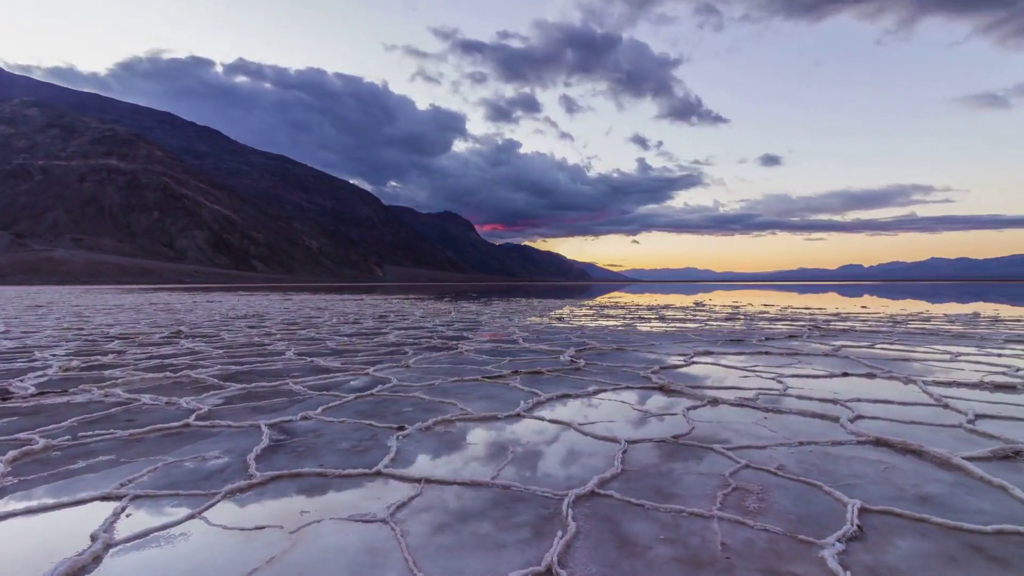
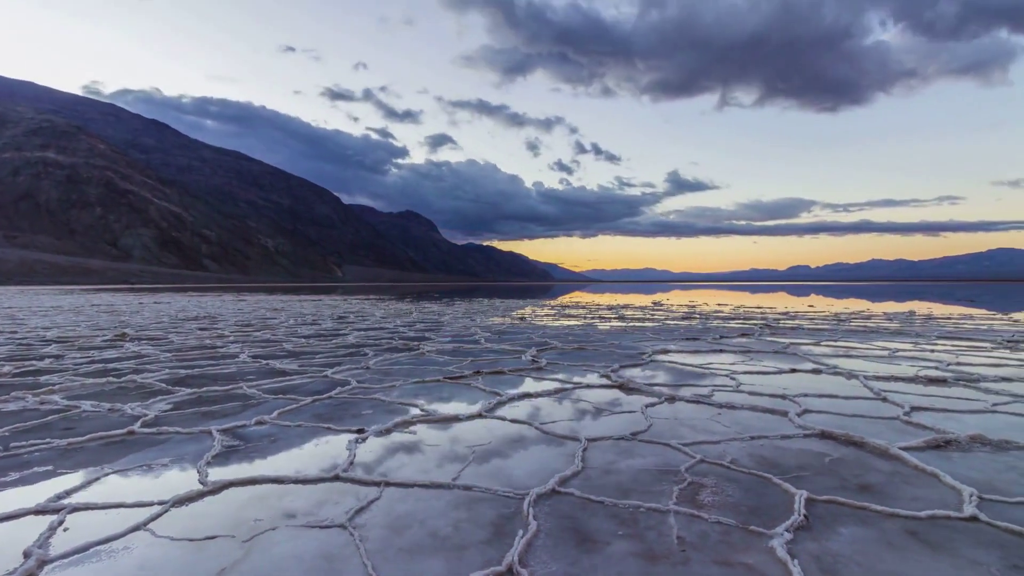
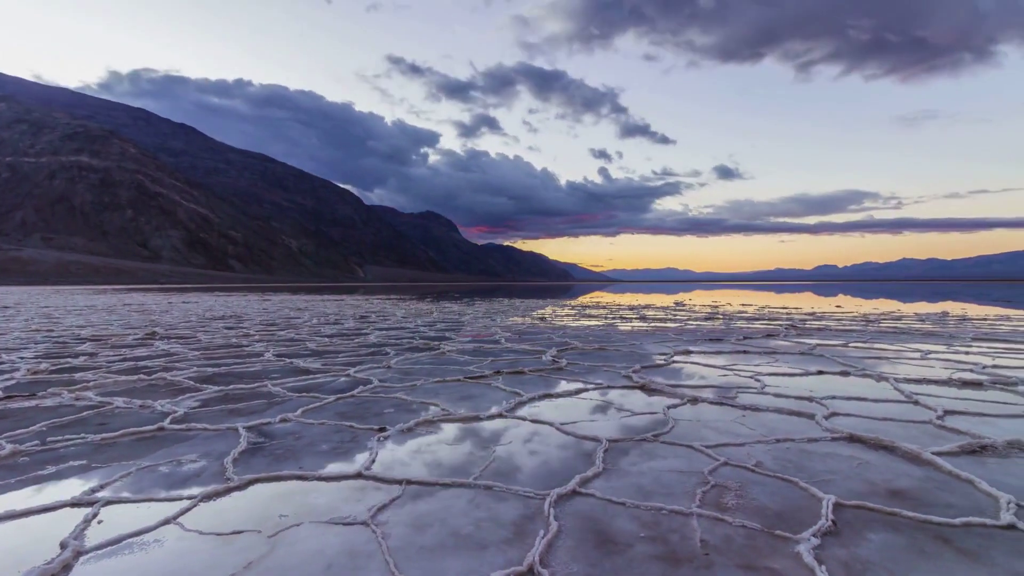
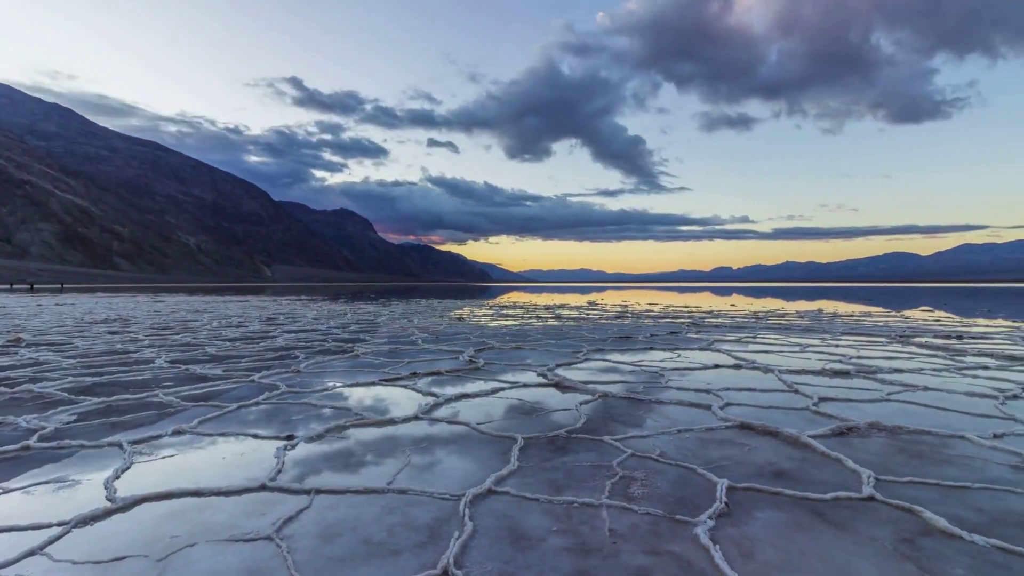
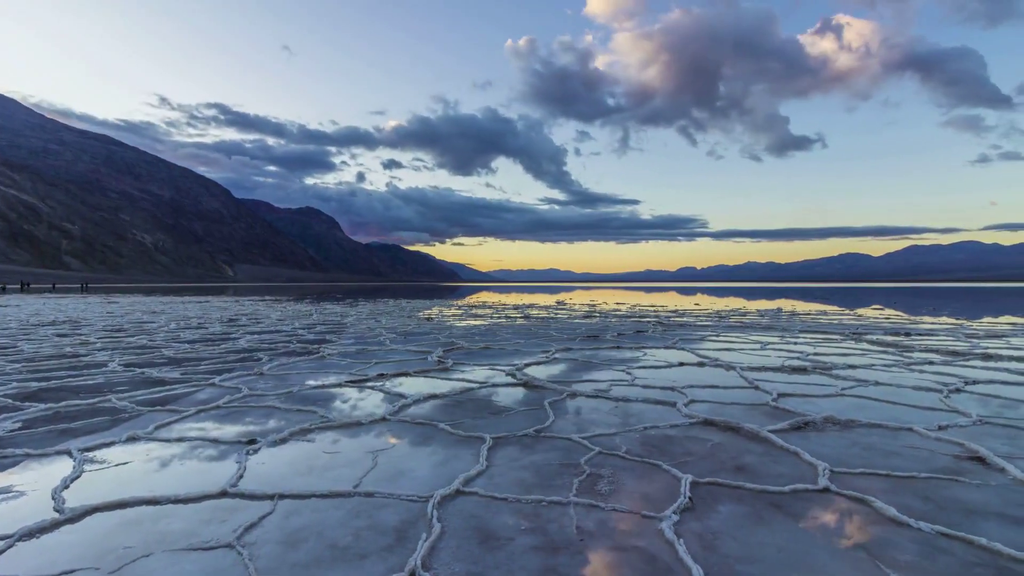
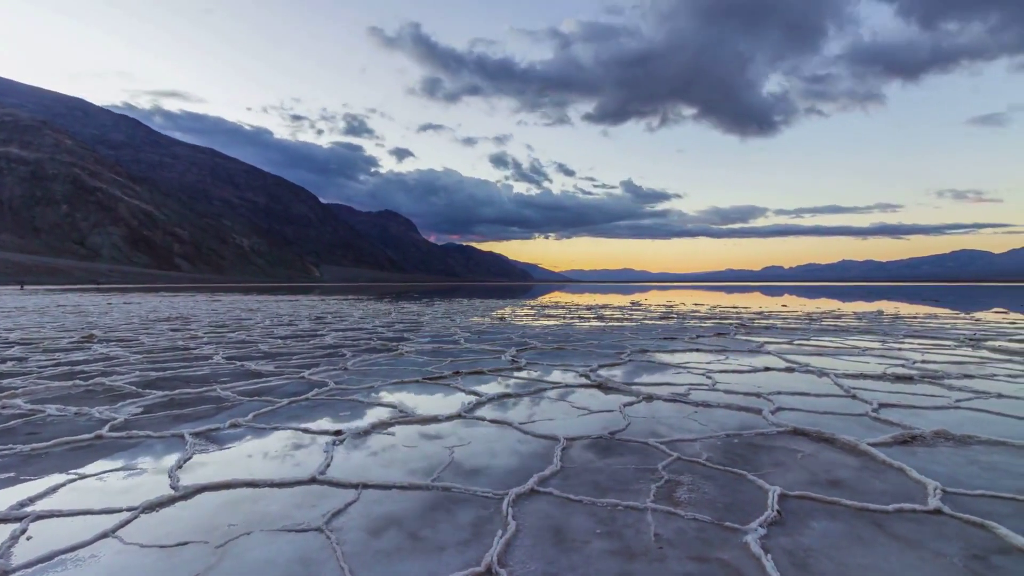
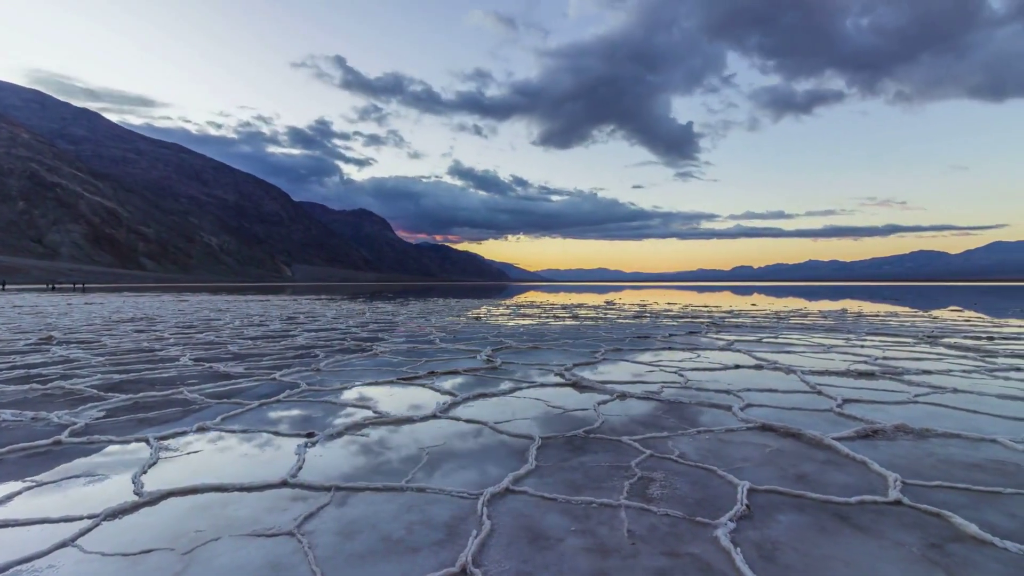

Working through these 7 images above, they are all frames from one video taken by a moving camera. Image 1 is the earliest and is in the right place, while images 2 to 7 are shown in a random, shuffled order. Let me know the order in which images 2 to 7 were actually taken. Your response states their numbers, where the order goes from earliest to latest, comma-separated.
3, 2, 6, 7, 4, 5
